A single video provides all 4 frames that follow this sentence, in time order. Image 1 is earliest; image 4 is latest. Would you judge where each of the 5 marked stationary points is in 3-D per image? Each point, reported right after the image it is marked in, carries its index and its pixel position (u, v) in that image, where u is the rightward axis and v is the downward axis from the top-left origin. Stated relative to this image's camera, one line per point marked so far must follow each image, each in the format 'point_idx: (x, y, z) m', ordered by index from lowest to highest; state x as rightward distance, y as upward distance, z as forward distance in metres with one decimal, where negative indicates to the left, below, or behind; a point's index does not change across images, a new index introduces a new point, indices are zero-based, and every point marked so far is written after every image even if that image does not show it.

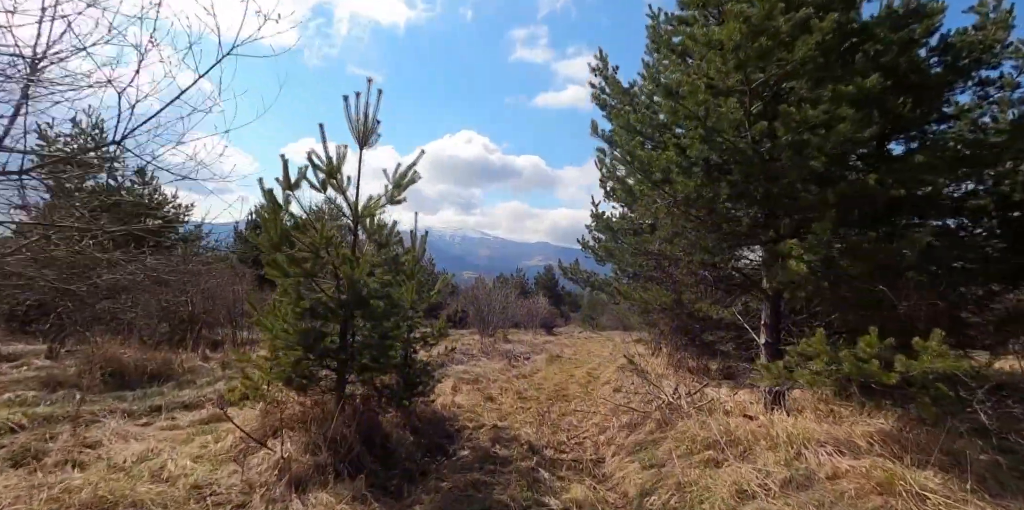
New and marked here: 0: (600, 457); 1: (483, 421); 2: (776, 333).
0: (+0.8, -1.9, +5.6) m
1: (-0.4, -2.0, +7.0) m
2: (+3.1, -0.9, +7.0) m
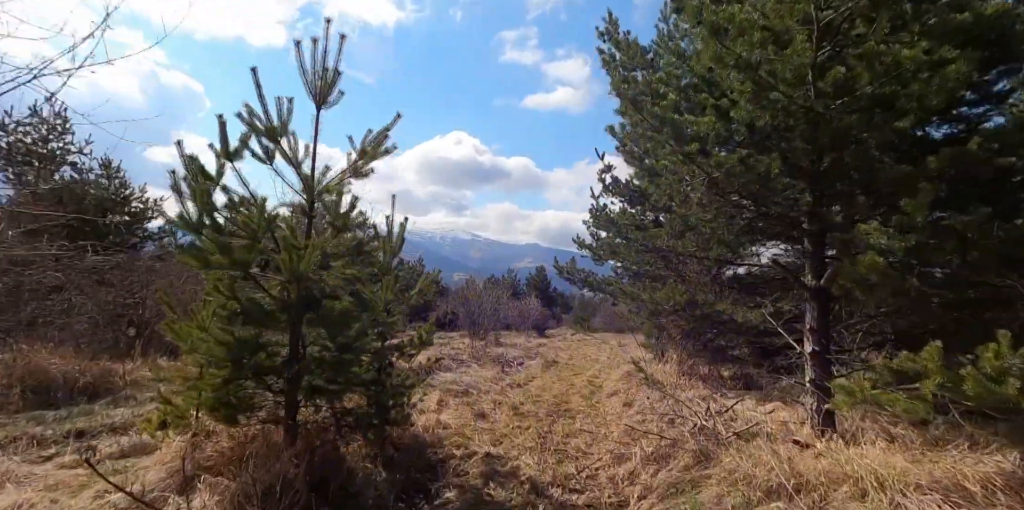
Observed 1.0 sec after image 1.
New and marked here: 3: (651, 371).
0: (+0.8, -1.8, +4.4) m
1: (-0.4, -1.9, +5.8) m
2: (+3.1, -0.8, +5.9) m
3: (+2.6, -2.1, +10.9) m
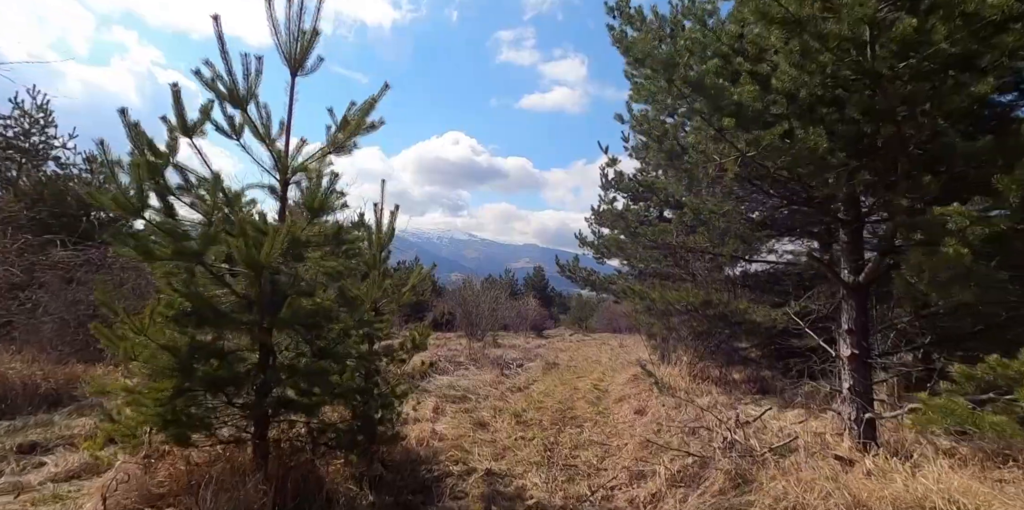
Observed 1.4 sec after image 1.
0: (+0.9, -1.7, +3.8) m
1: (-0.4, -1.8, +5.2) m
2: (+3.1, -0.8, +5.3) m
3: (+2.6, -2.1, +10.2) m
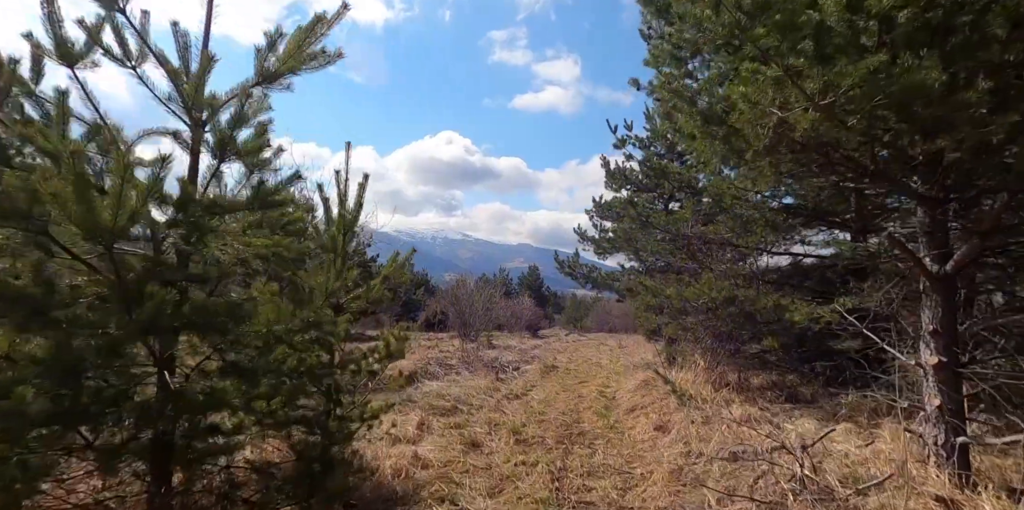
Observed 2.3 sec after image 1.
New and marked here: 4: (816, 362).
0: (+0.9, -1.6, +2.7) m
1: (-0.4, -1.7, +4.1) m
2: (+3.1, -0.7, +4.2) m
3: (+2.5, -2.0, +9.2) m
4: (+4.2, -1.4, +7.9) m
